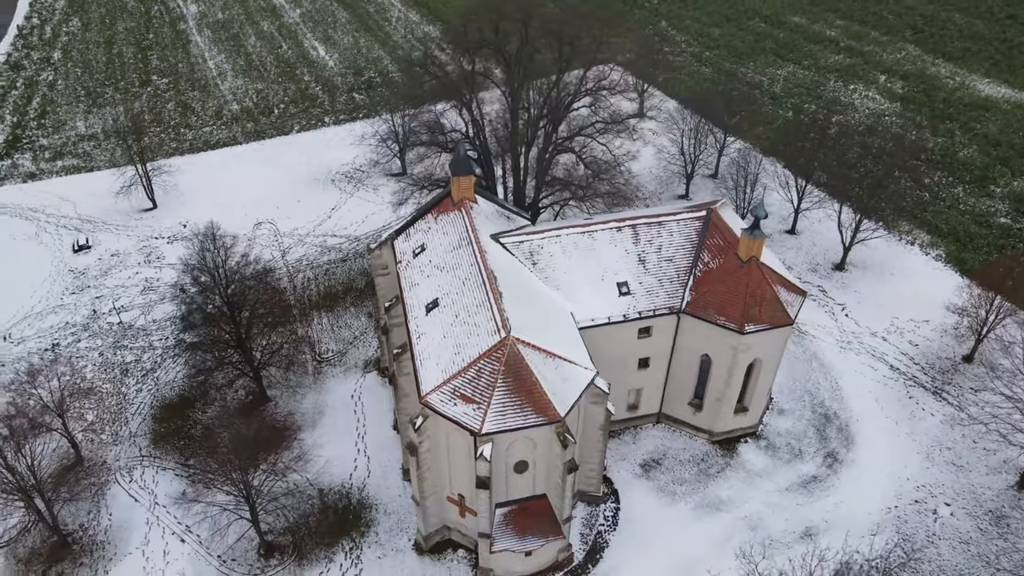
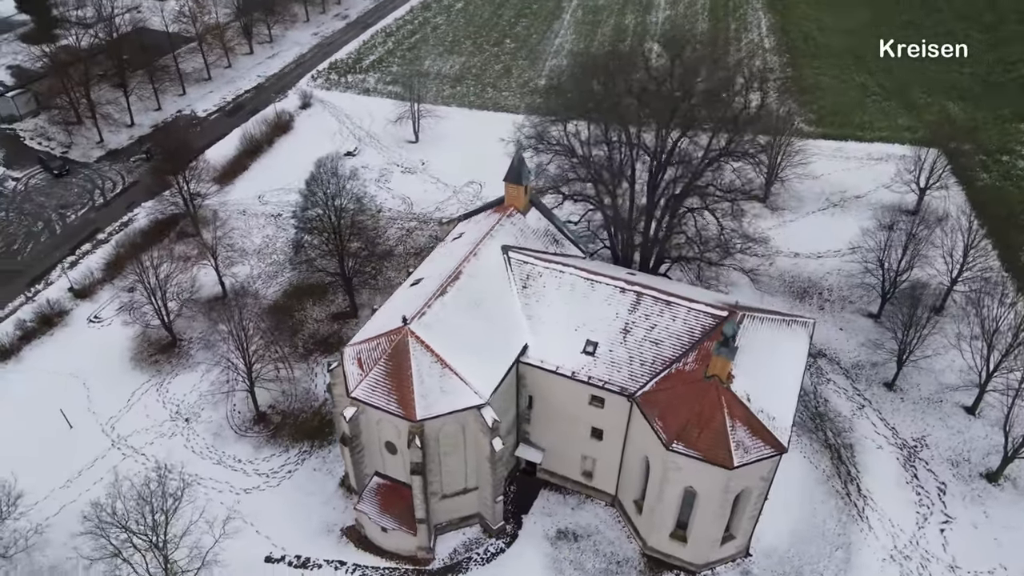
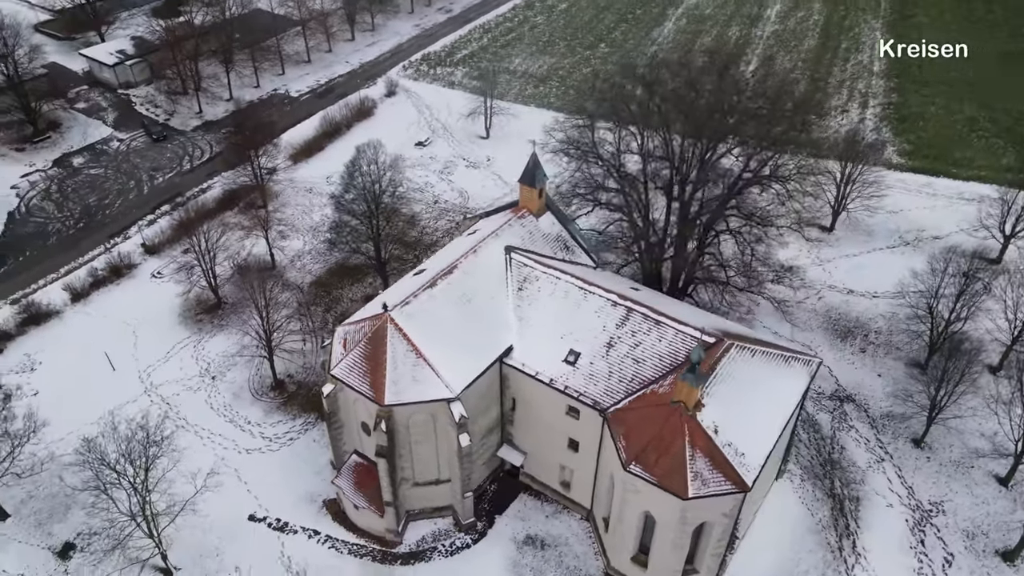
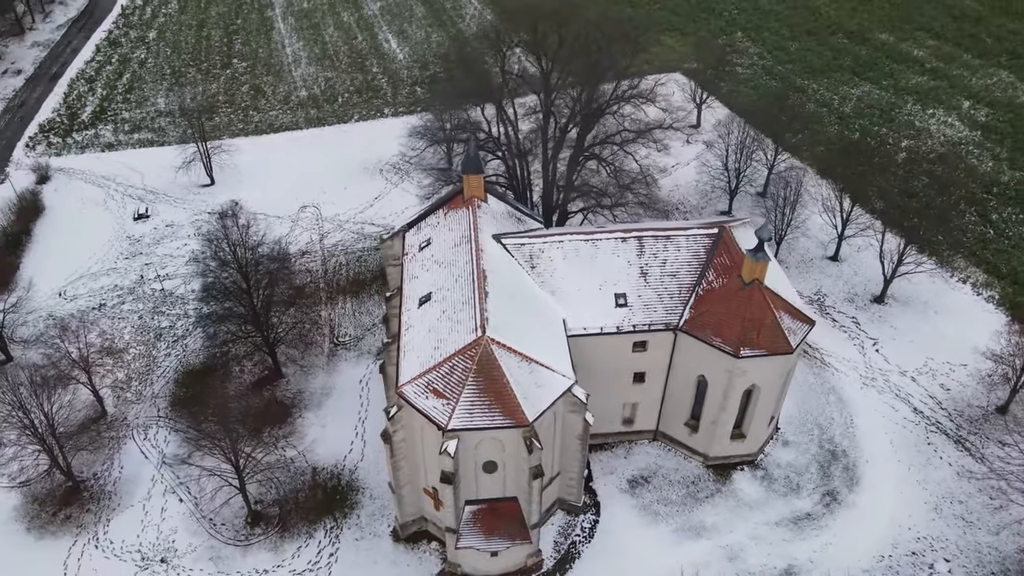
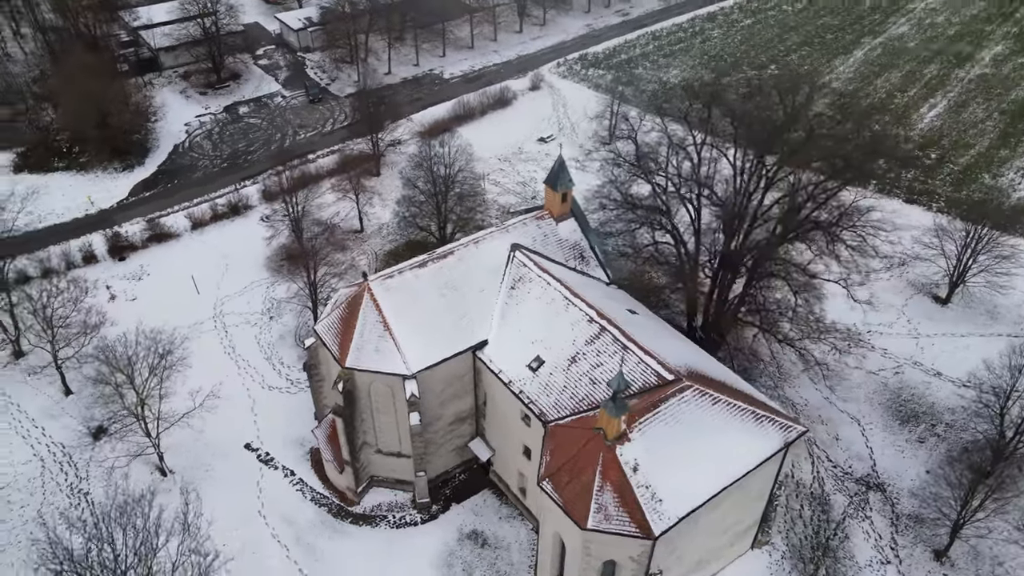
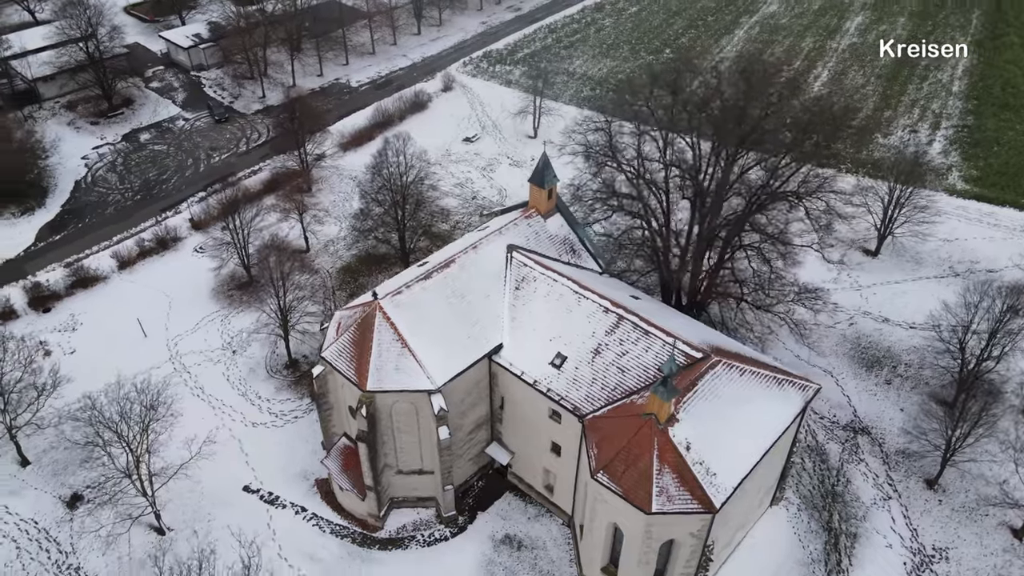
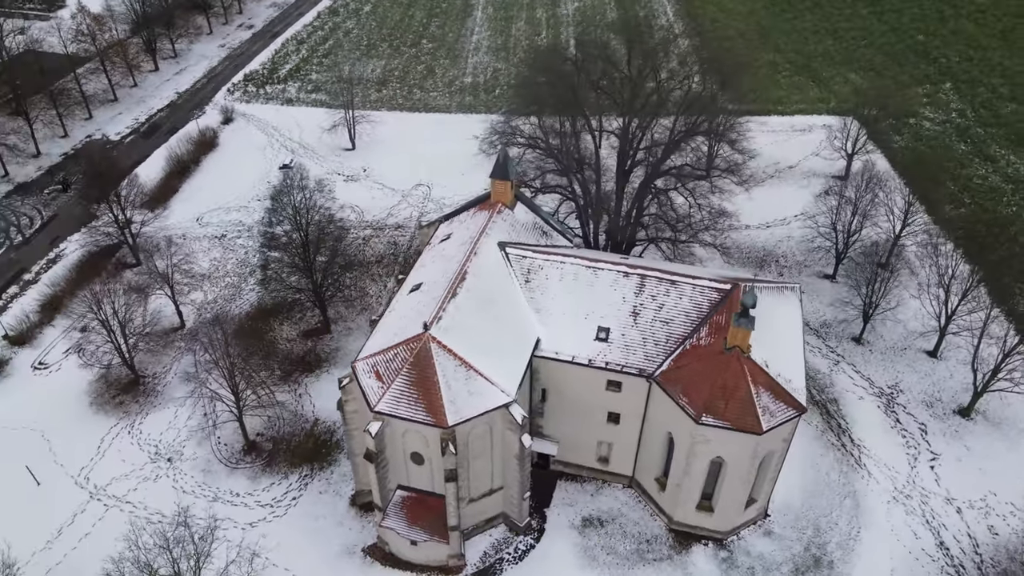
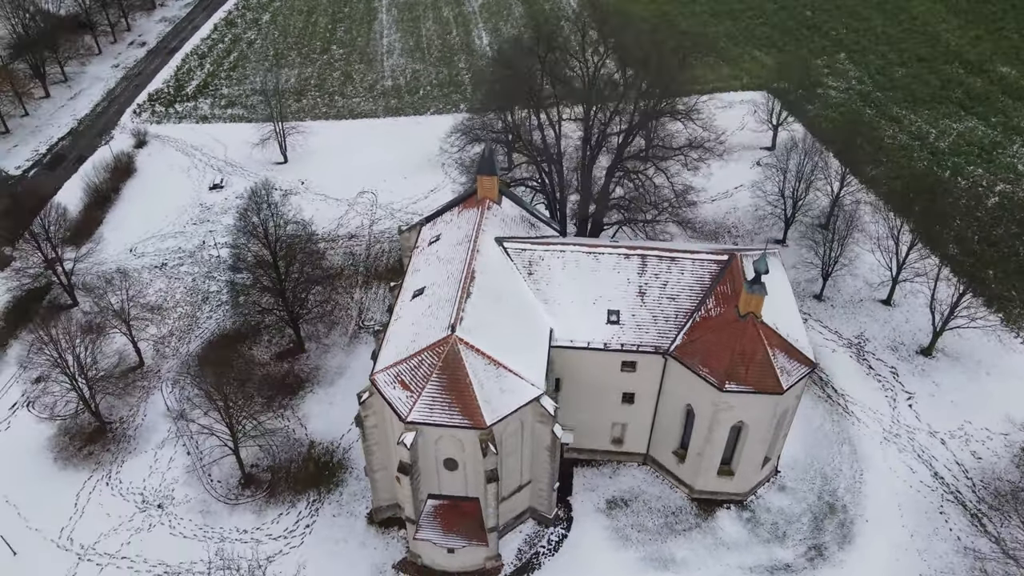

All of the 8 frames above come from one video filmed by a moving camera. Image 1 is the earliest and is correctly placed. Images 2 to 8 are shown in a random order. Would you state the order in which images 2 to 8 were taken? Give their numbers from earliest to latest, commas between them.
4, 8, 7, 2, 3, 6, 5
